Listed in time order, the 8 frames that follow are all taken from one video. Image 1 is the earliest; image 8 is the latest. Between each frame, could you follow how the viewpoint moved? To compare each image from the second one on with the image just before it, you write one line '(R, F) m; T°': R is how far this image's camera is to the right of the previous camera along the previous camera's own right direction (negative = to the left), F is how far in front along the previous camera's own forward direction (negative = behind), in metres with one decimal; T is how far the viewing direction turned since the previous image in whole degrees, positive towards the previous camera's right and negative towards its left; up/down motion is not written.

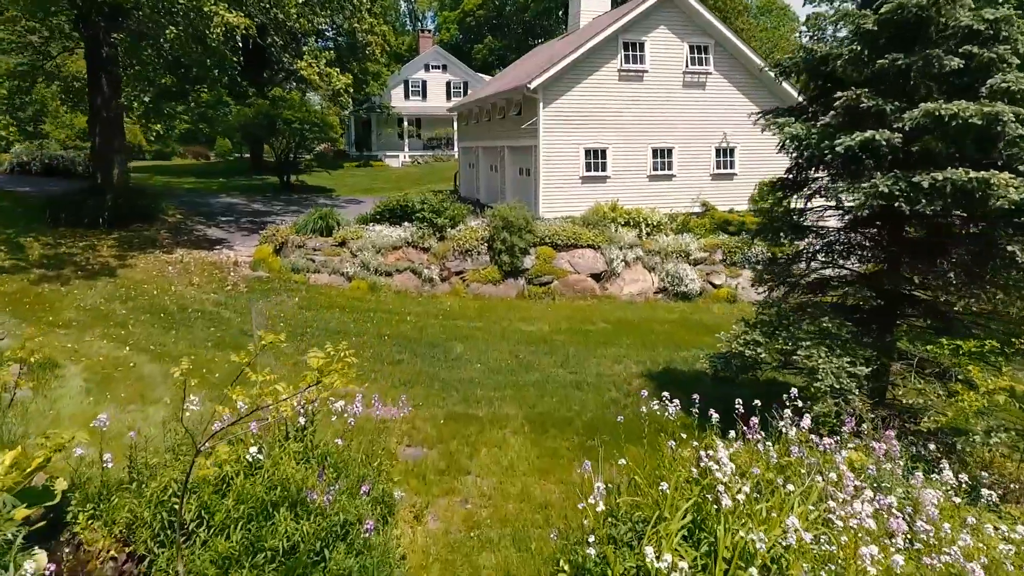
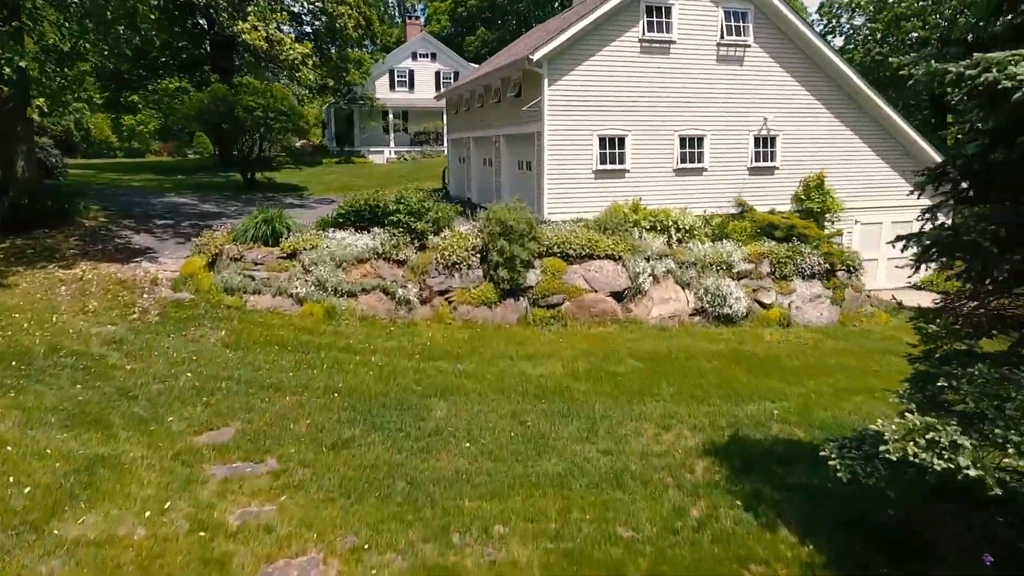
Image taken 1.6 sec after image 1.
(-0.1, +3.4) m; +1°
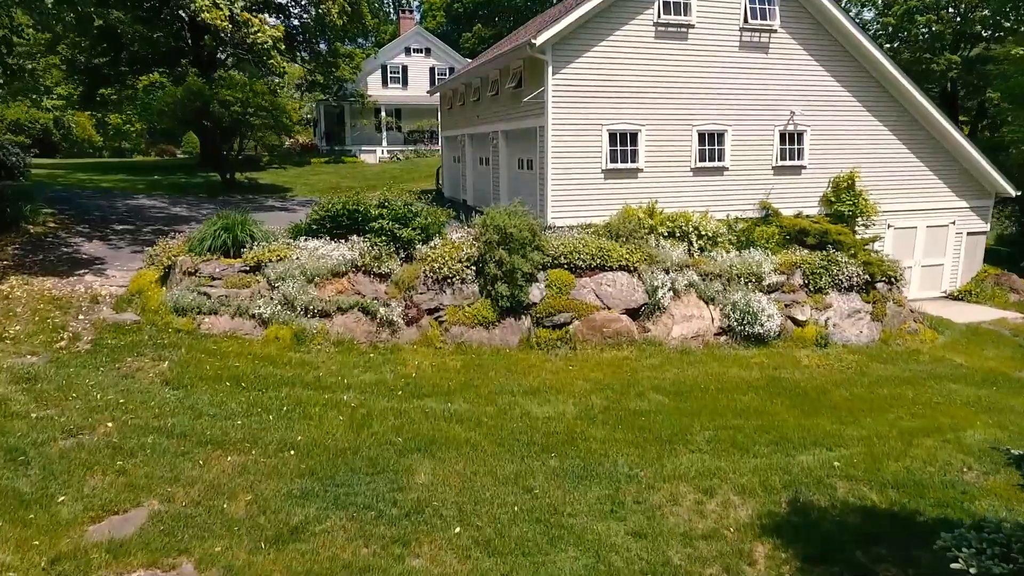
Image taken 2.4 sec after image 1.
(0.0, +1.7) m; 0°
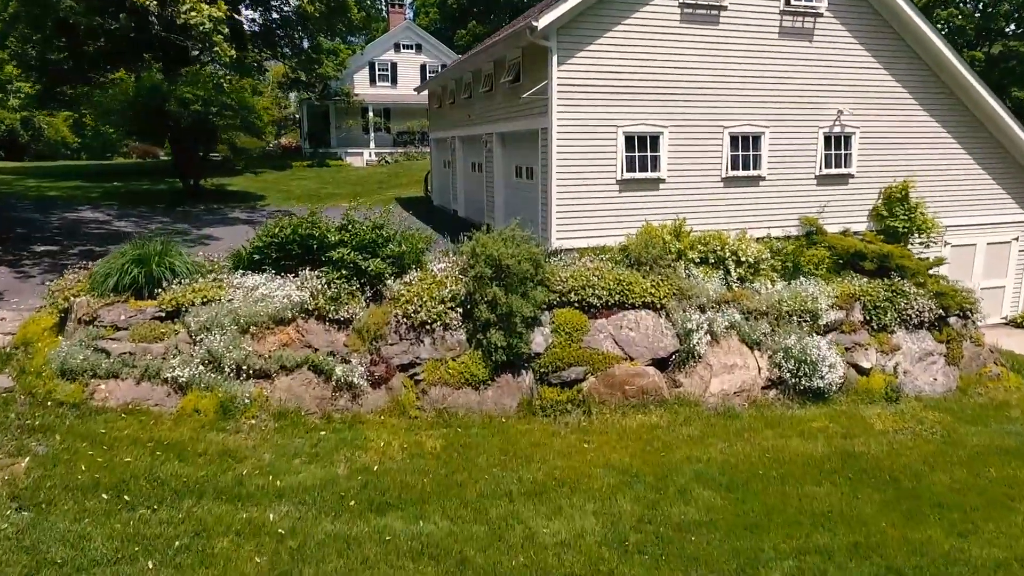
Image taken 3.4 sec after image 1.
(0.0, +2.3) m; 0°
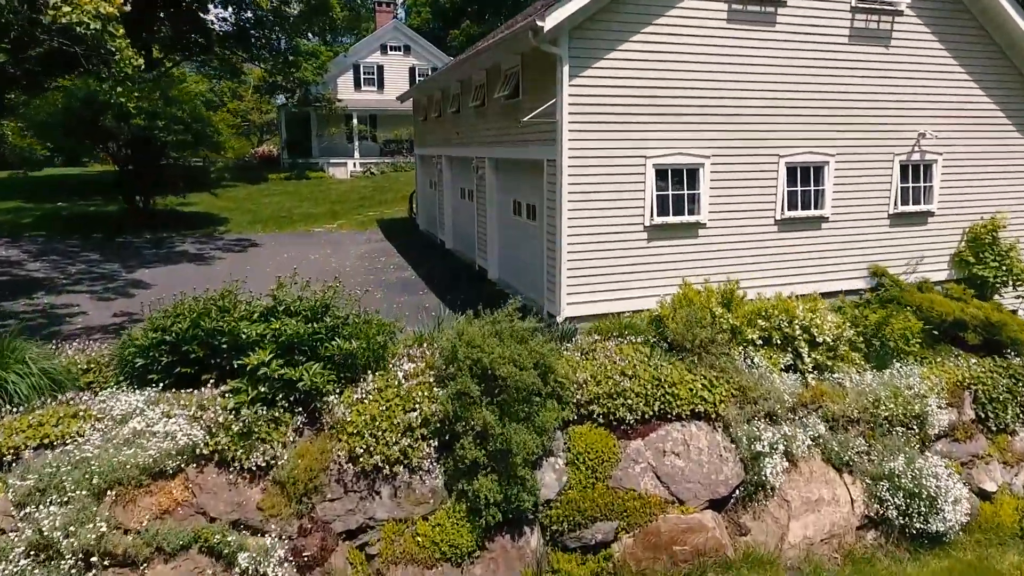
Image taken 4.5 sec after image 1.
(0.0, +2.6) m; 0°
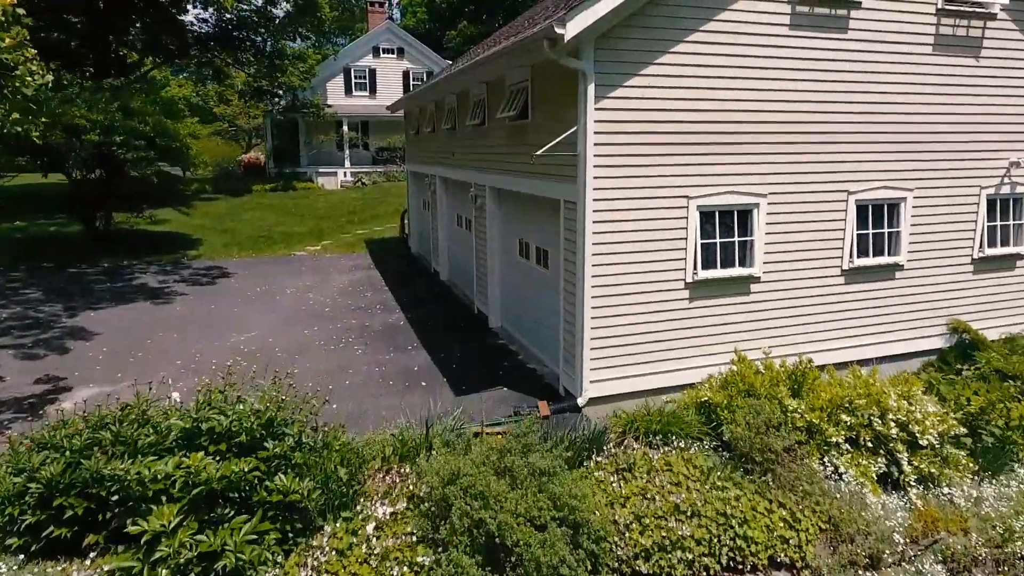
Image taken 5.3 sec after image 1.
(-0.1, +1.8) m; 0°
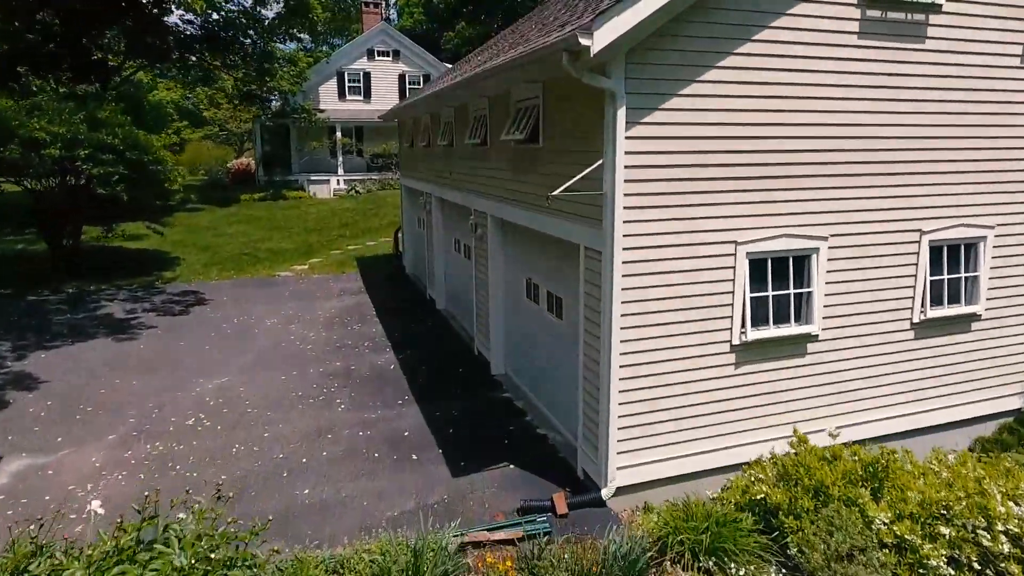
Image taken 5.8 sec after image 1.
(-0.1, +1.3) m; 0°
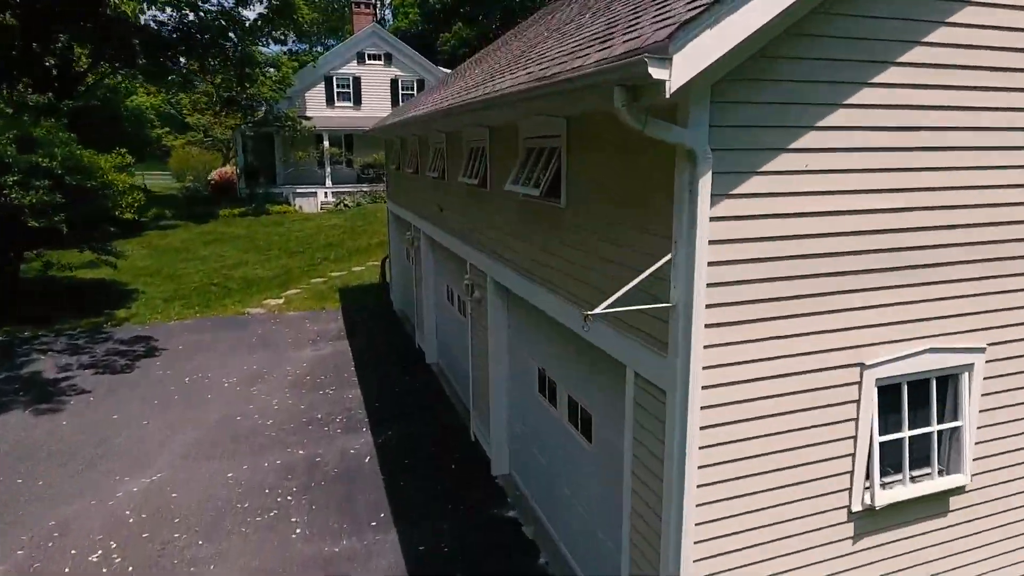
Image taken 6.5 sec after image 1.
(-0.1, +1.9) m; 0°
